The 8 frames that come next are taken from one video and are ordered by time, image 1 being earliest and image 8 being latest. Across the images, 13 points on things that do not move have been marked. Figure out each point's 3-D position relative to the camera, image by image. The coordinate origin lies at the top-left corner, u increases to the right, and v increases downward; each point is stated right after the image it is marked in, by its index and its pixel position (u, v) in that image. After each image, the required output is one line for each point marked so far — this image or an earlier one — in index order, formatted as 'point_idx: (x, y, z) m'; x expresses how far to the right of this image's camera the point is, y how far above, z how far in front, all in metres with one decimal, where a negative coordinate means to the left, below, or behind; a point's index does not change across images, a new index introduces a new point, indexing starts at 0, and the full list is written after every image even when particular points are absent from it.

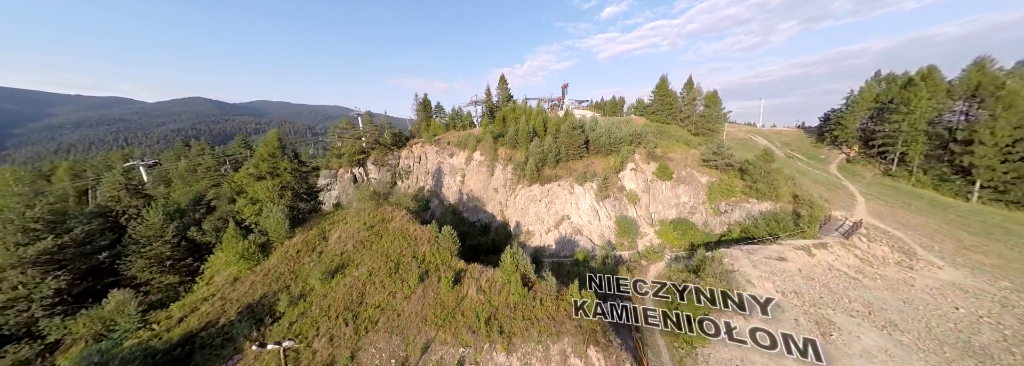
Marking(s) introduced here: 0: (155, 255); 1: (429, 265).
0: (-18.7, -3.7, +13.0) m
1: (-4.6, -4.5, +13.9) m
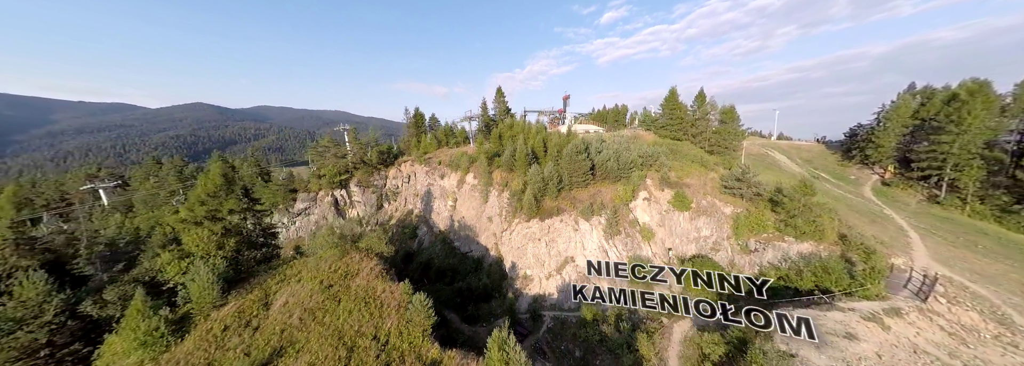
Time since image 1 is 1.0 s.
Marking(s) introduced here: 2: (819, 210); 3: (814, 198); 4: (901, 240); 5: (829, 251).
0: (-19.1, -6.4, +9.7) m
1: (-5.0, -7.2, +10.5) m
2: (+24.2, -2.2, +19.3) m
3: (+24.2, -1.2, +19.7) m
4: (+31.1, -4.6, +19.8) m
5: (+23.9, -5.2, +18.6) m
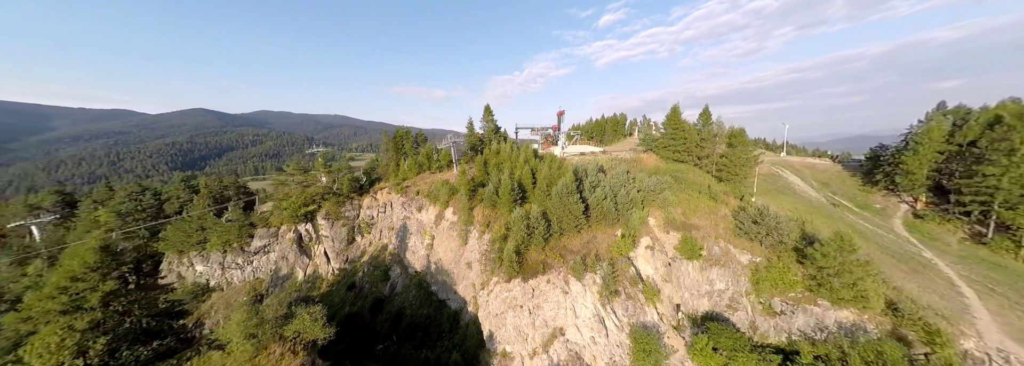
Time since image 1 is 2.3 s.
0: (-20.7, -10.0, +6.1) m
1: (-6.6, -10.7, +6.9) m
2: (+22.6, -5.6, +15.9) m
3: (+22.6, -4.6, +16.2) m
4: (+29.5, -8.0, +16.3) m
5: (+22.3, -8.6, +15.1) m
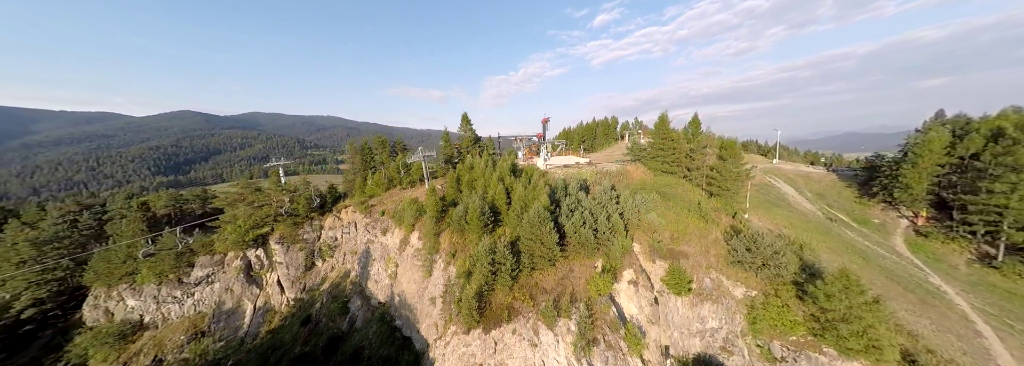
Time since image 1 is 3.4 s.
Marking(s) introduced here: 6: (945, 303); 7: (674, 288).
0: (-22.8, -12.1, +3.3) m
1: (-8.7, -12.7, +4.3) m
2: (+20.3, -7.3, +13.8) m
3: (+20.2, -6.3, +14.2) m
4: (+27.2, -9.7, +14.4) m
5: (+20.0, -10.3, +13.0) m
6: (+31.7, -8.7, +18.1) m
7: (+11.8, -7.6, +18.0) m
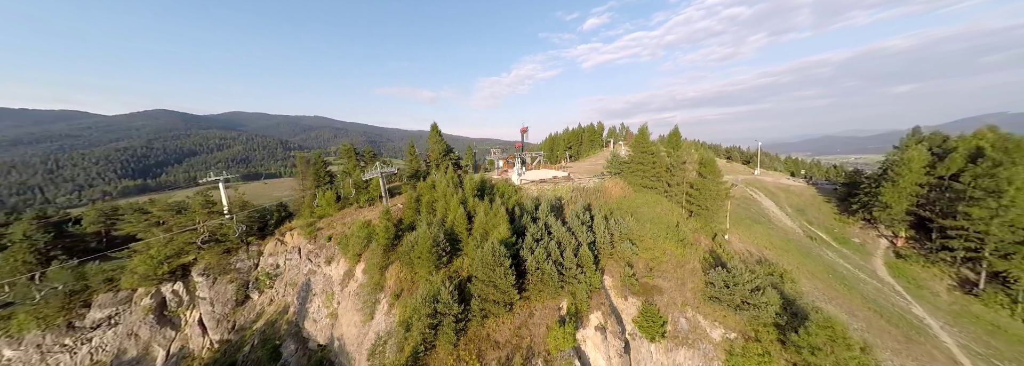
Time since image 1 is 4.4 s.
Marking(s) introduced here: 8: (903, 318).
0: (-25.3, -14.1, 0.0) m
1: (-11.3, -14.6, +1.6) m
2: (+17.3, -9.2, +12.1) m
3: (+17.2, -8.2, +12.5) m
4: (+24.2, -11.6, +12.9) m
5: (+17.1, -12.3, +11.3) m
6: (+28.6, -10.6, +16.8) m
7: (+8.7, -9.6, +16.0) m
8: (+29.0, -9.9, +18.2) m
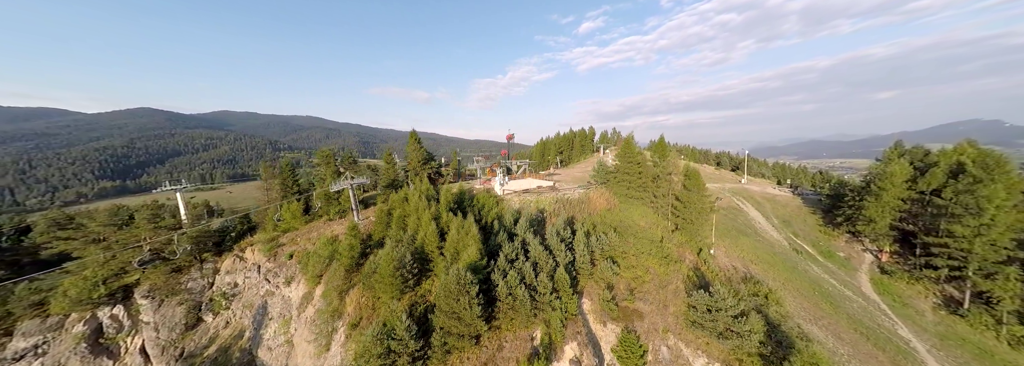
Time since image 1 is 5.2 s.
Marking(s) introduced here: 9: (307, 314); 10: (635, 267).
0: (-26.9, -15.0, -1.9) m
1: (-12.9, -15.6, 0.0) m
2: (+15.5, -10.4, +11.2) m
3: (+15.4, -9.4, +11.5) m
4: (+22.4, -12.8, +12.1) m
5: (+15.2, -13.5, +10.4) m
6: (+26.7, -11.9, +16.1) m
7: (+6.8, -10.7, +14.9) m
8: (+27.0, -11.2, +17.5) m
9: (-14.9, -9.6, +18.2) m
10: (+9.9, -6.7, +19.6) m
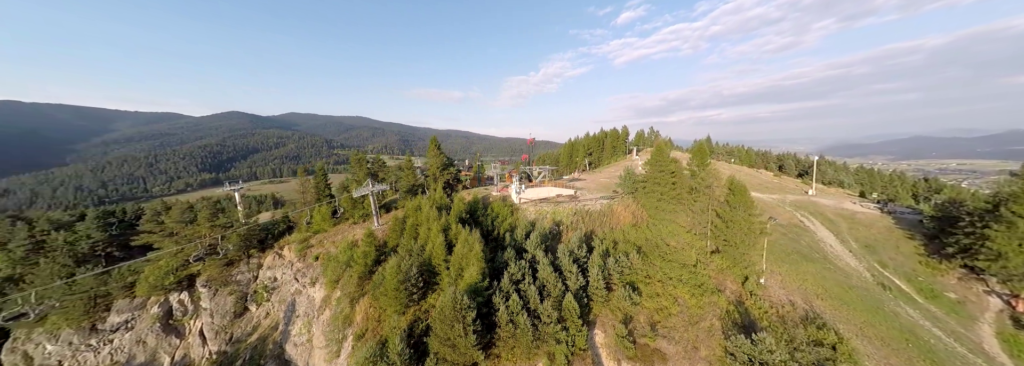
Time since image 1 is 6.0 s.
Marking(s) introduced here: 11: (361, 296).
0: (-29.1, -15.7, +0.9) m
1: (-15.0, -16.6, +0.9) m
2: (+14.8, -11.9, +8.1) m
3: (+14.8, -10.9, +8.5) m
4: (+21.7, -14.4, +8.2) m
5: (+14.4, -14.9, +7.4) m
6: (+26.5, -13.5, +11.5) m
7: (+6.7, -12.0, +12.9) m
8: (+27.0, -12.8, +12.9) m
9: (-14.4, -10.3, +19.1) m
10: (+10.5, -7.9, +17.2) m
11: (-11.1, -8.3, +18.4) m
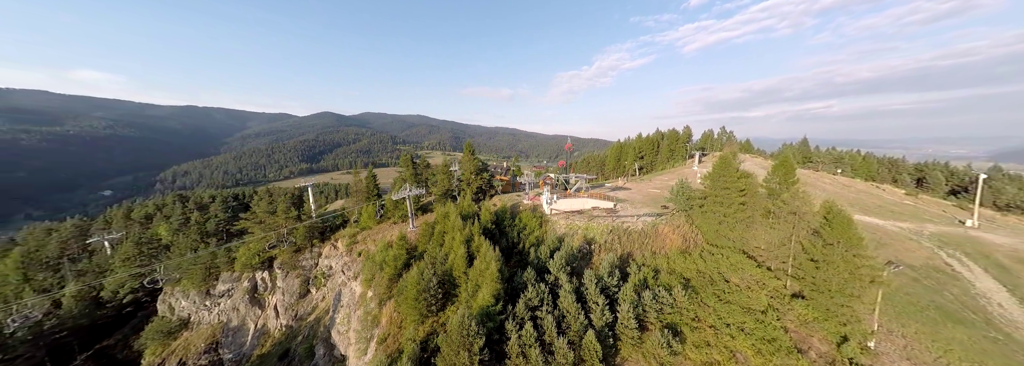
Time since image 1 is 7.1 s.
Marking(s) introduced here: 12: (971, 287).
0: (-30.8, -15.8, +5.8) m
1: (-17.0, -17.2, +3.0) m
2: (+13.7, -13.6, +4.3) m
3: (+13.8, -12.6, +4.6) m
4: (+20.4, -16.4, +3.0) m
5: (+13.1, -16.6, +3.7) m
6: (+25.8, -15.7, +5.4) m
7: (+6.7, -13.4, +10.6) m
8: (+26.6, -15.0, +6.6) m
9: (-12.7, -10.8, +20.7) m
10: (+11.4, -9.4, +14.0) m
11: (-9.6, -8.9, +19.3) m
12: (+37.3, -8.3, +20.4) m
